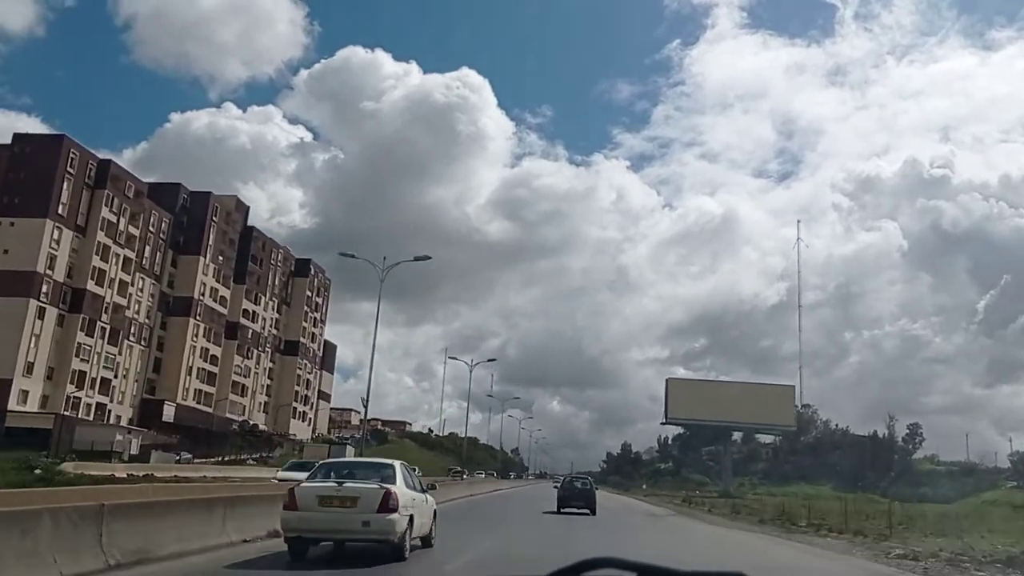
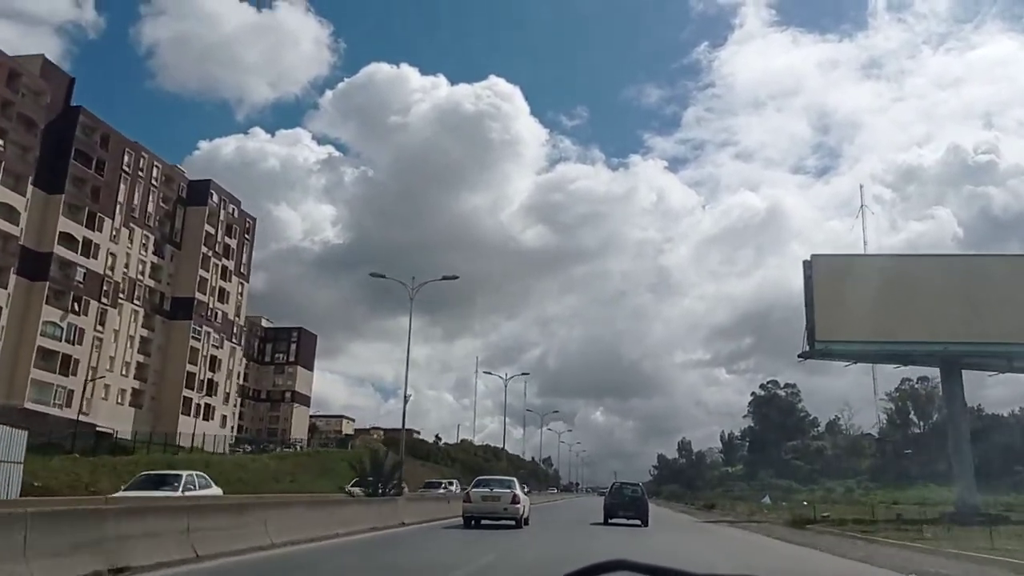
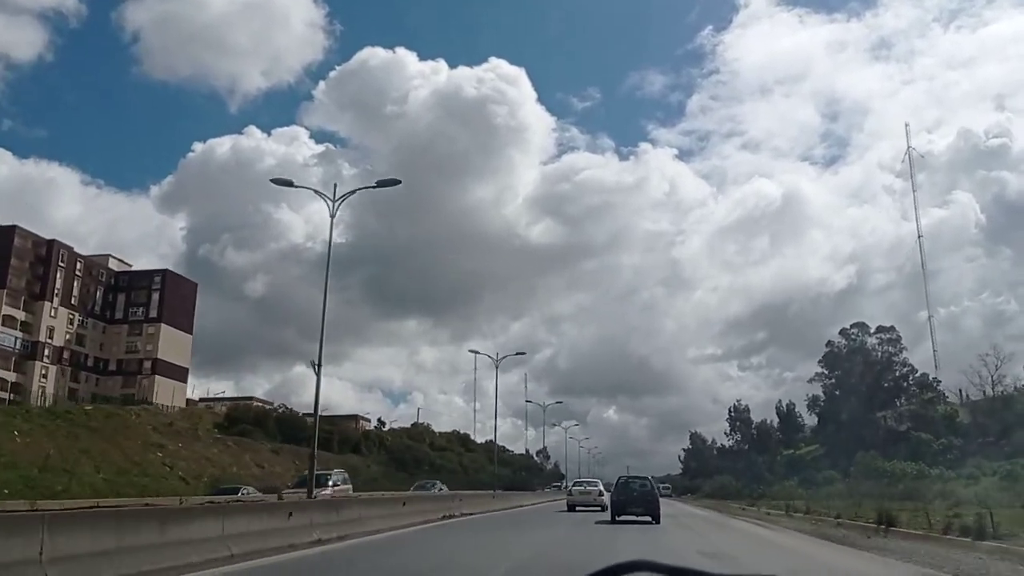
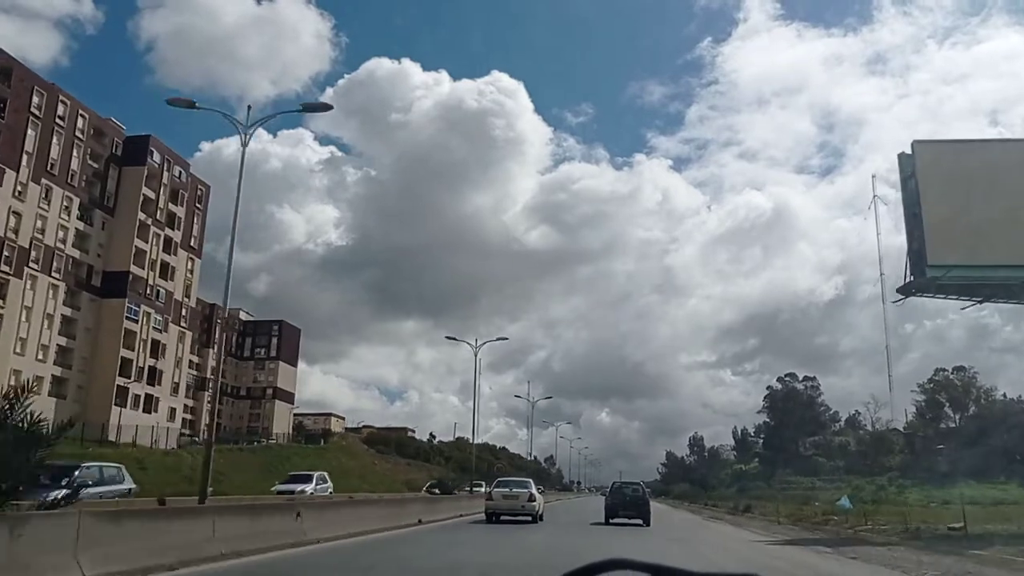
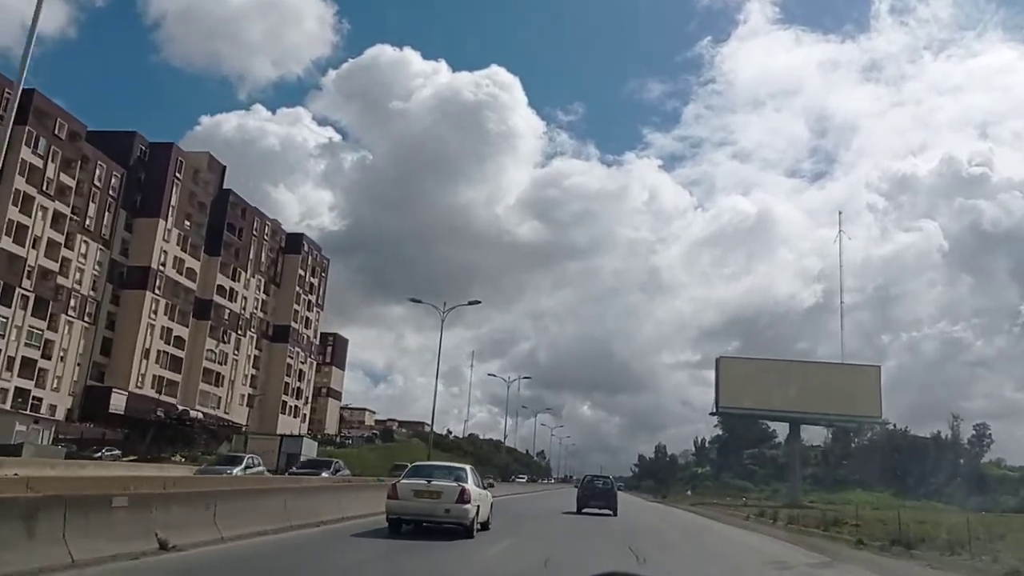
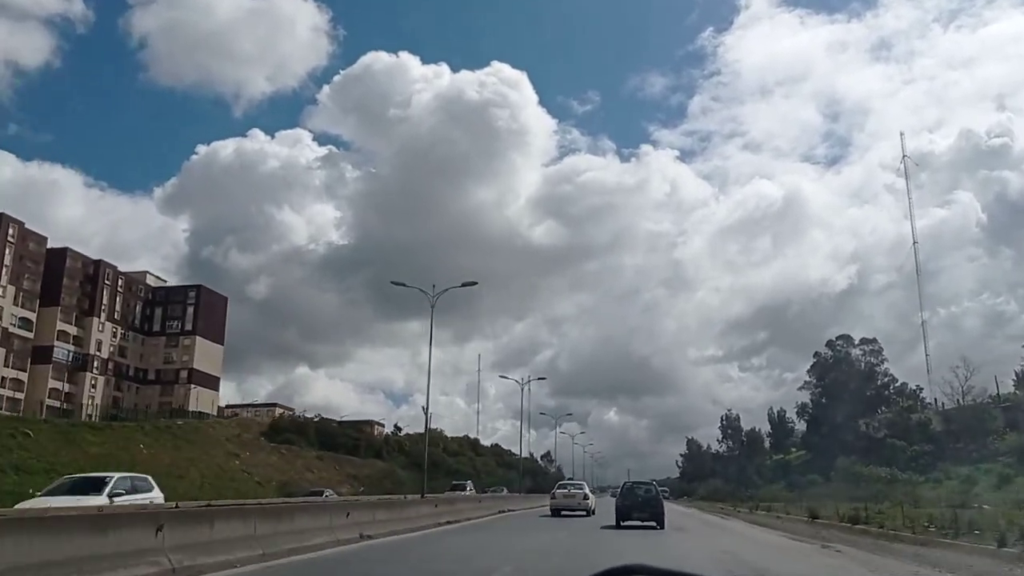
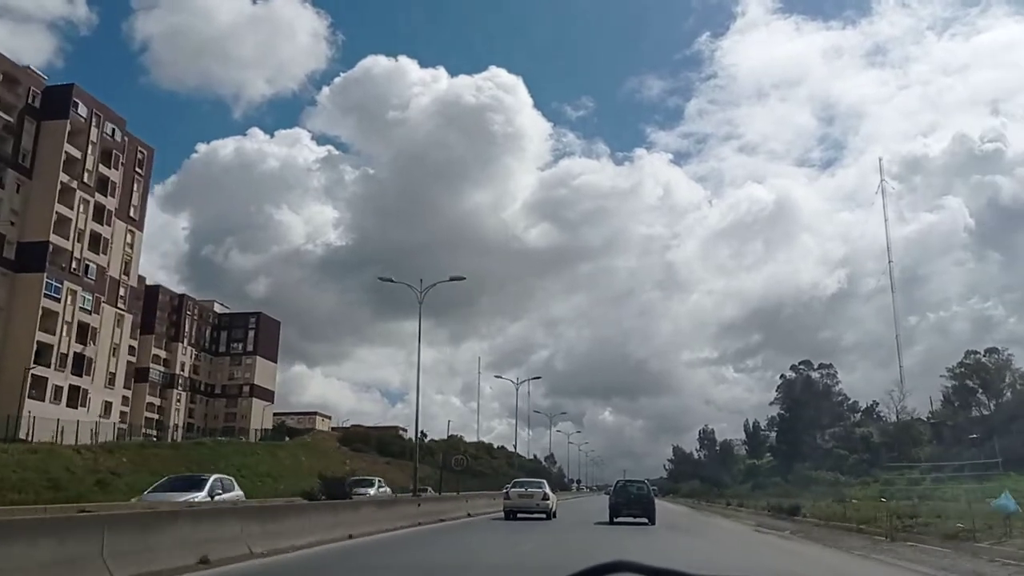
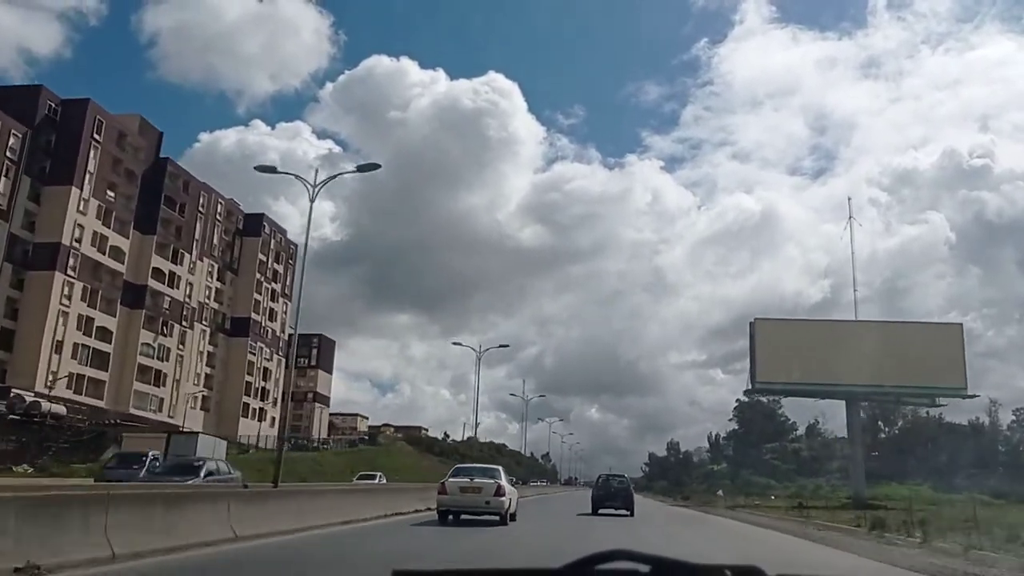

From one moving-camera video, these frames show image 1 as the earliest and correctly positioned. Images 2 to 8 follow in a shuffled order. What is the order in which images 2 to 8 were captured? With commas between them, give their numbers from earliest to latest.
5, 8, 2, 4, 7, 6, 3
